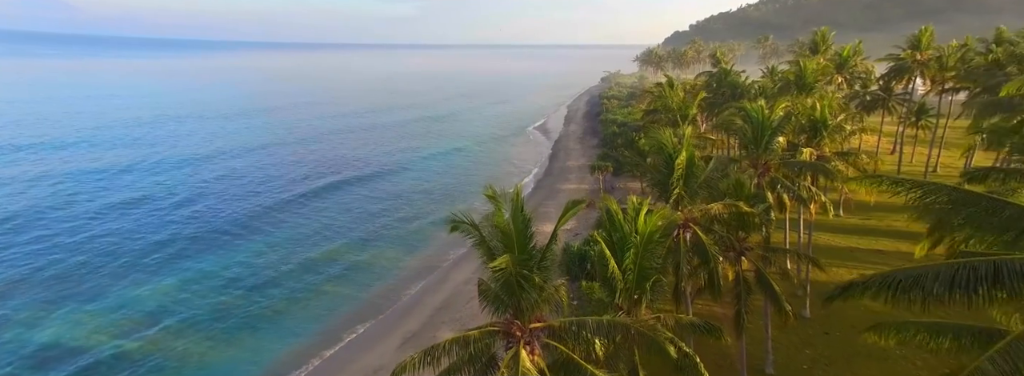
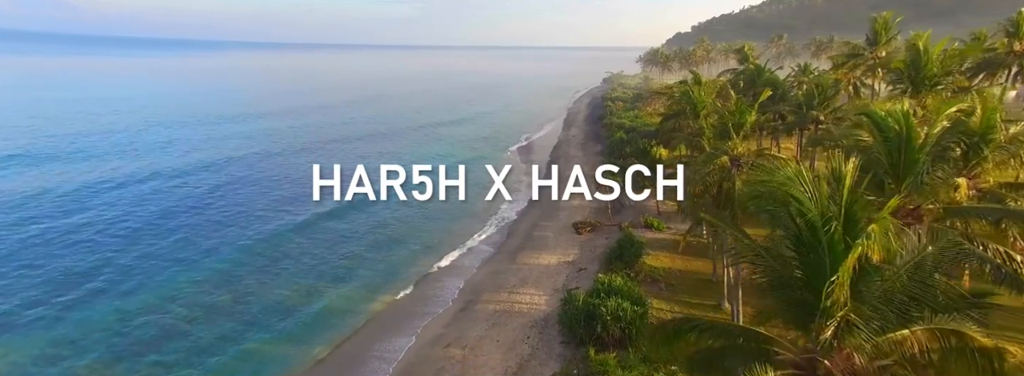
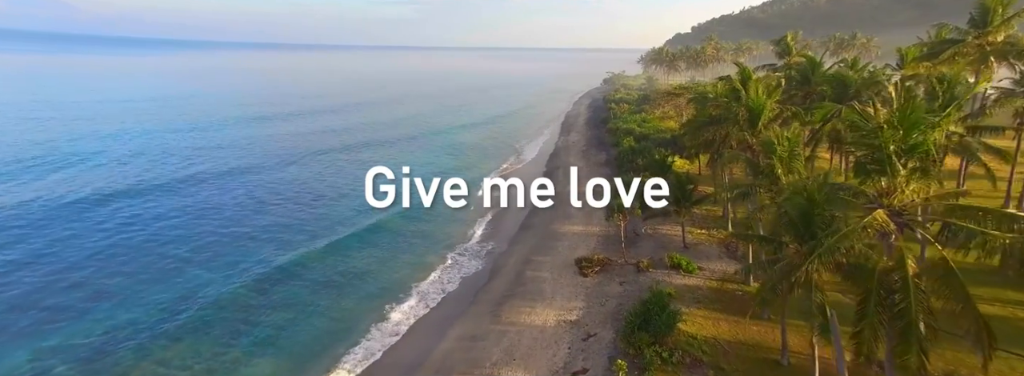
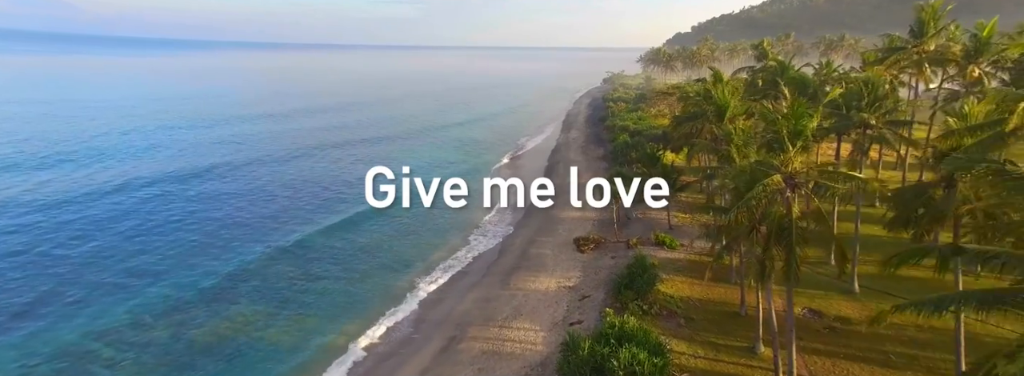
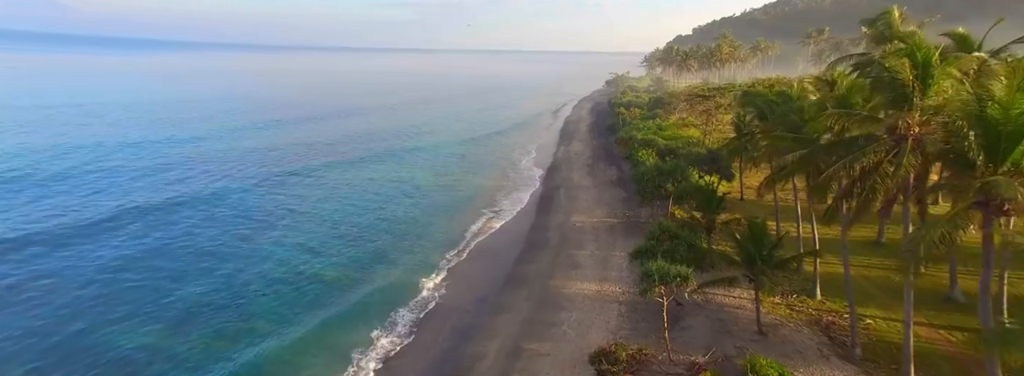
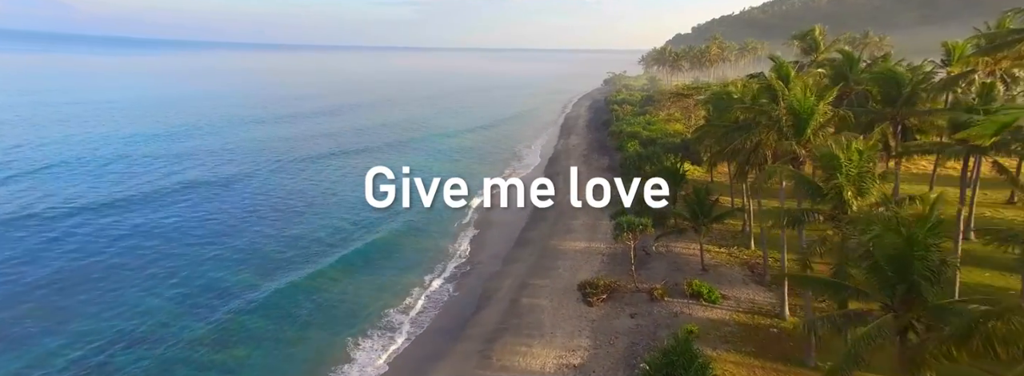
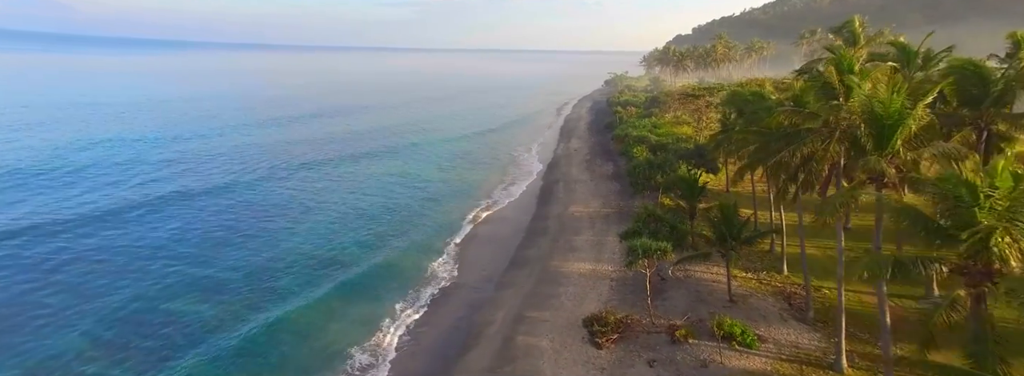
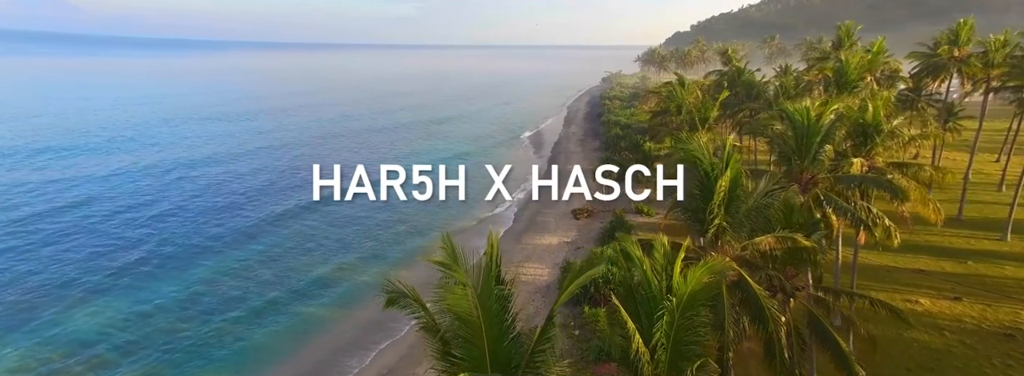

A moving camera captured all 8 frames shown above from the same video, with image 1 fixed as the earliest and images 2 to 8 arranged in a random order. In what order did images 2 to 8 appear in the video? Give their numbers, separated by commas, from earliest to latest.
8, 2, 4, 3, 6, 7, 5
